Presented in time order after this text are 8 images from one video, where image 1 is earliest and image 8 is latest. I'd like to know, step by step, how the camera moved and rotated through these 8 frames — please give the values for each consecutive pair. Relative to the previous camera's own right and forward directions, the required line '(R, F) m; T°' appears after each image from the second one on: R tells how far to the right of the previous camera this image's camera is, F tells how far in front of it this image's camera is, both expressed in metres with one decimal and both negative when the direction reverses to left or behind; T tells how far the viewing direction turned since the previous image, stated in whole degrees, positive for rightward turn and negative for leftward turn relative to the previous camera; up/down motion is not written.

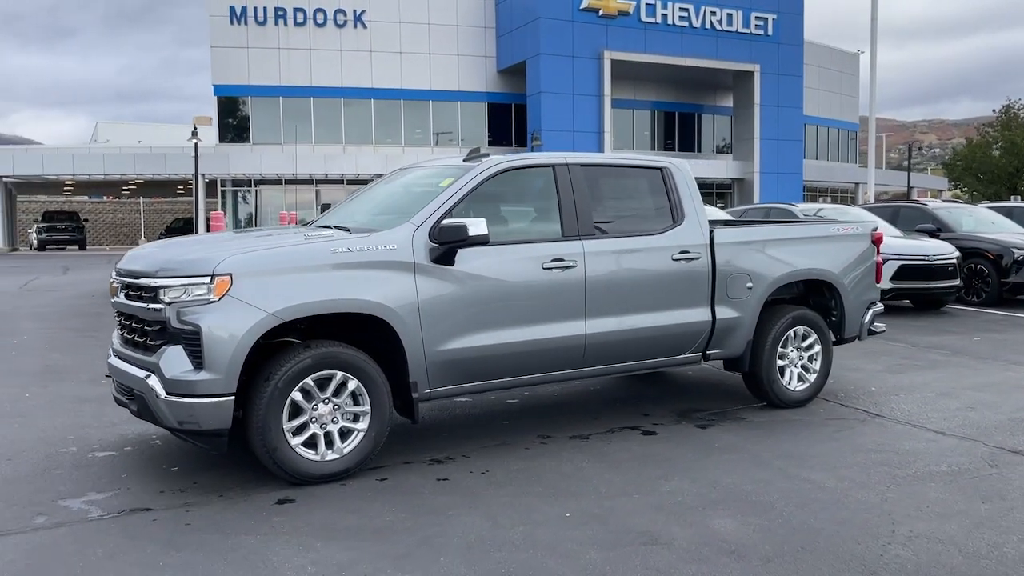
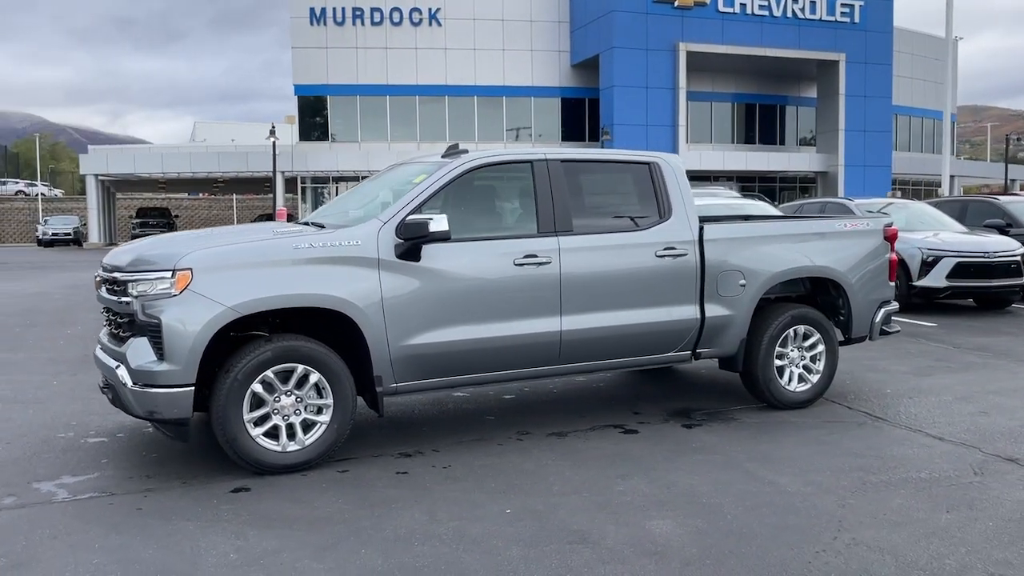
(+0.8, 0.0) m; -6°
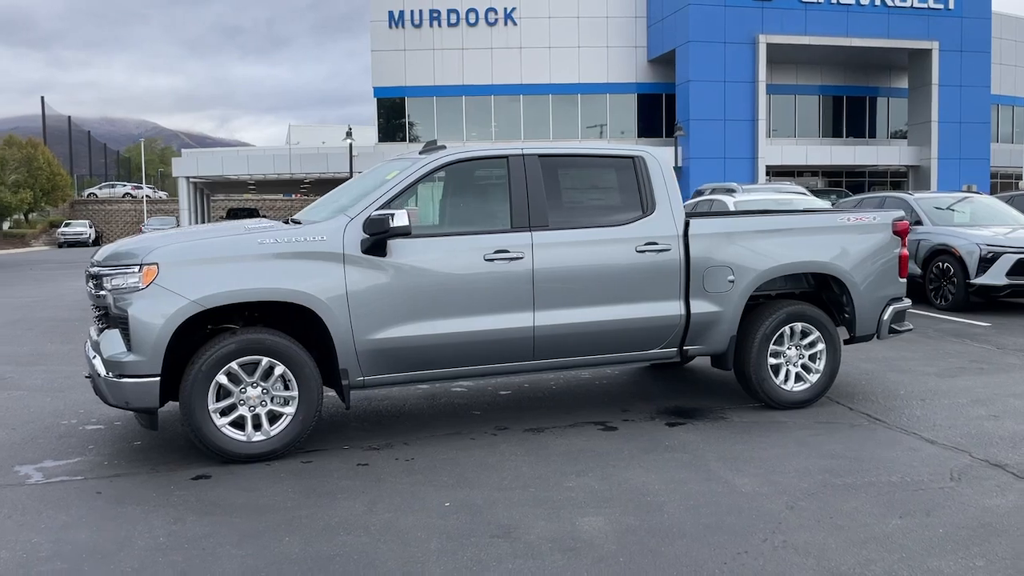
(+0.8, 0.0) m; -6°
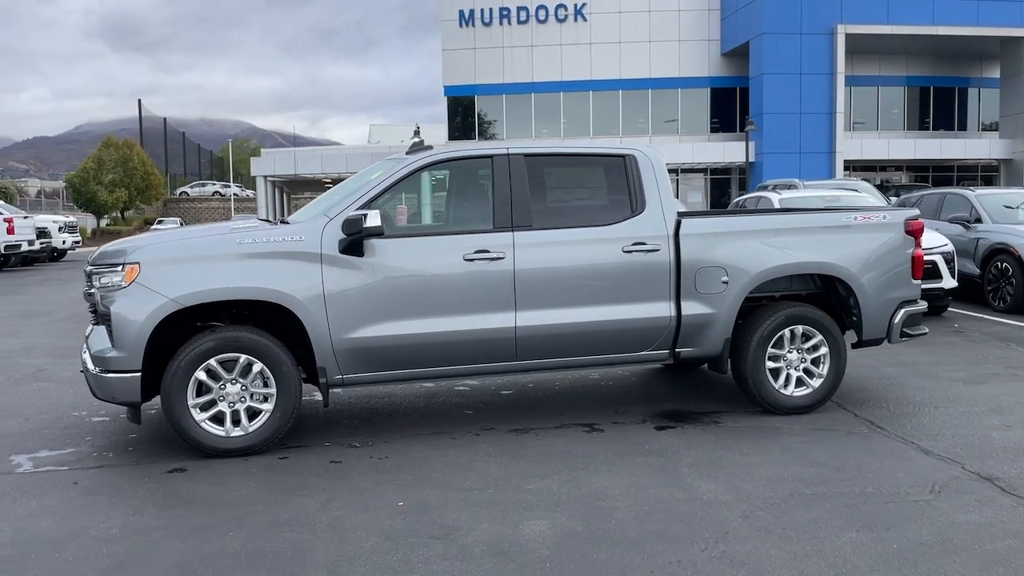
(+0.7, +0.1) m; -5°
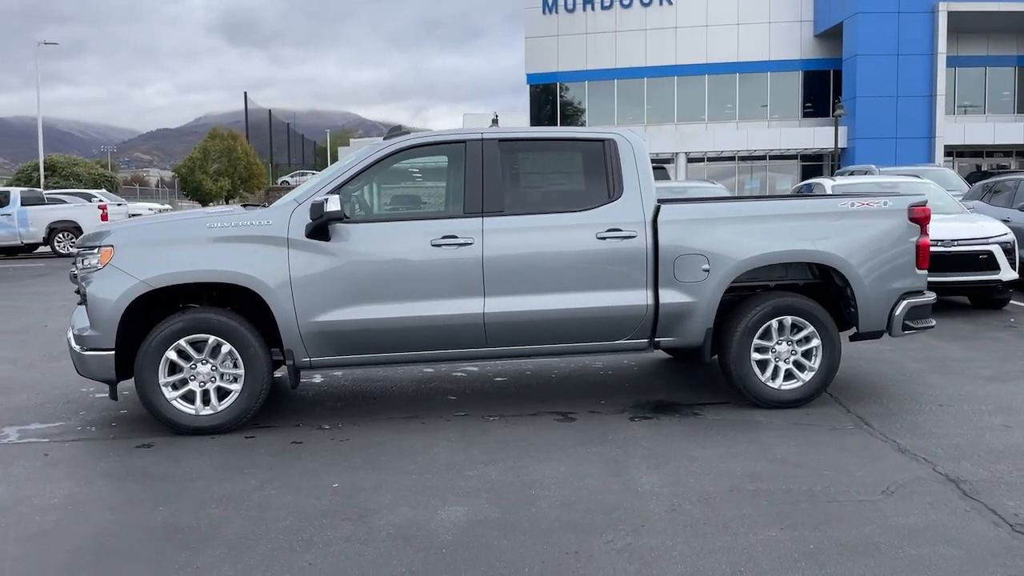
(+0.9, +0.1) m; -6°
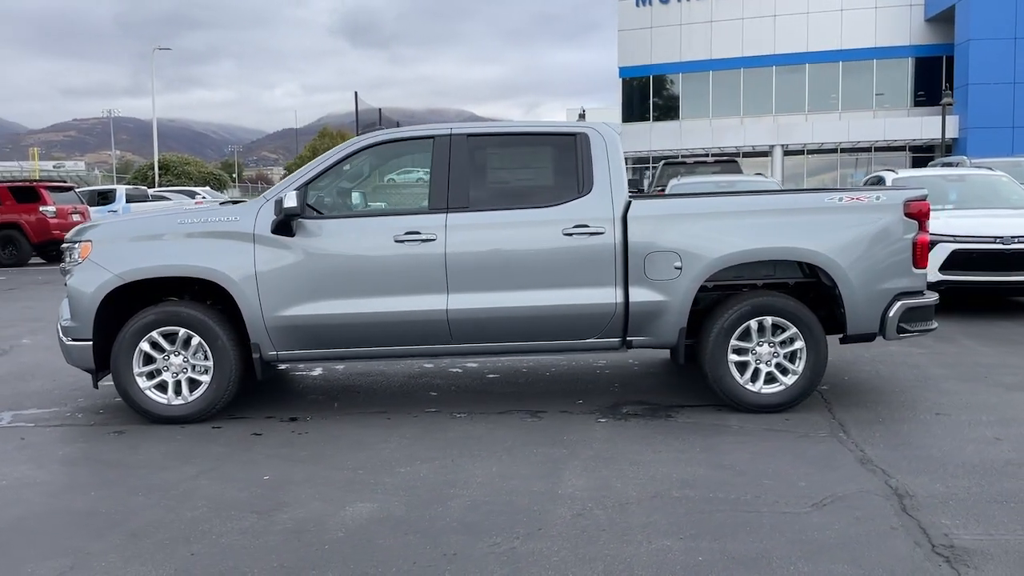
(+1.0, +0.1) m; -7°
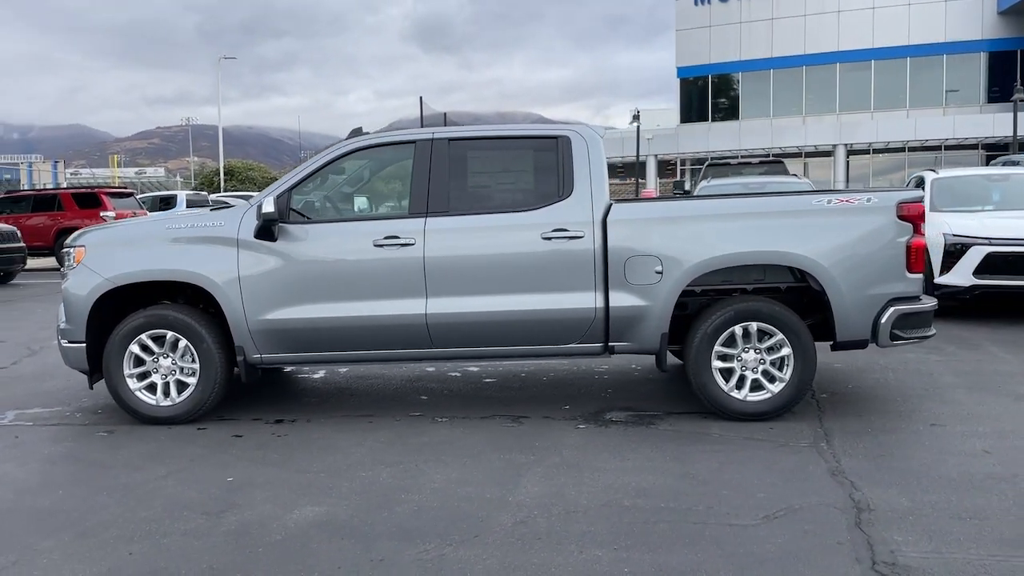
(+0.6, +0.1) m; -4°
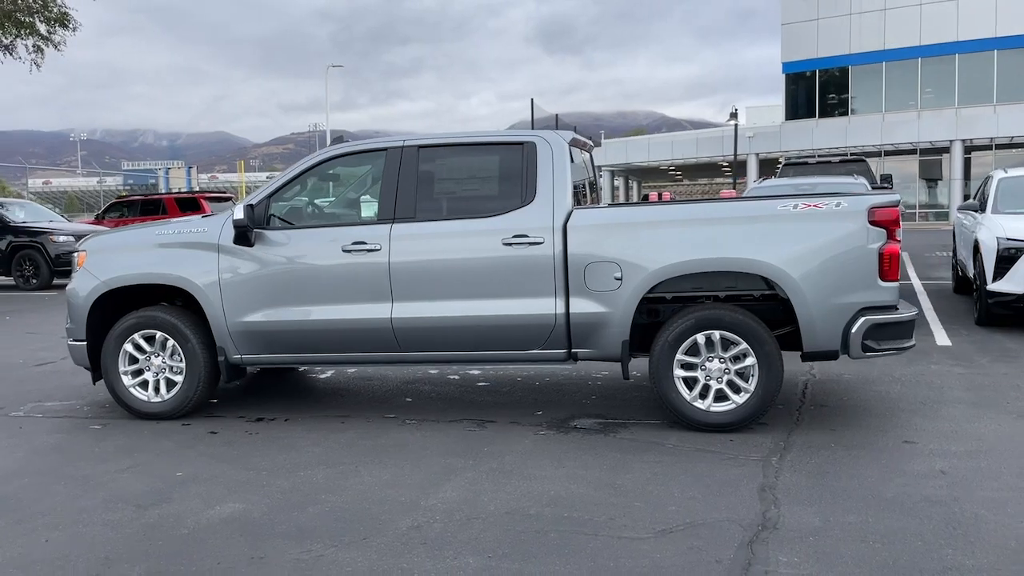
(+1.1, 0.0) m; -7°
